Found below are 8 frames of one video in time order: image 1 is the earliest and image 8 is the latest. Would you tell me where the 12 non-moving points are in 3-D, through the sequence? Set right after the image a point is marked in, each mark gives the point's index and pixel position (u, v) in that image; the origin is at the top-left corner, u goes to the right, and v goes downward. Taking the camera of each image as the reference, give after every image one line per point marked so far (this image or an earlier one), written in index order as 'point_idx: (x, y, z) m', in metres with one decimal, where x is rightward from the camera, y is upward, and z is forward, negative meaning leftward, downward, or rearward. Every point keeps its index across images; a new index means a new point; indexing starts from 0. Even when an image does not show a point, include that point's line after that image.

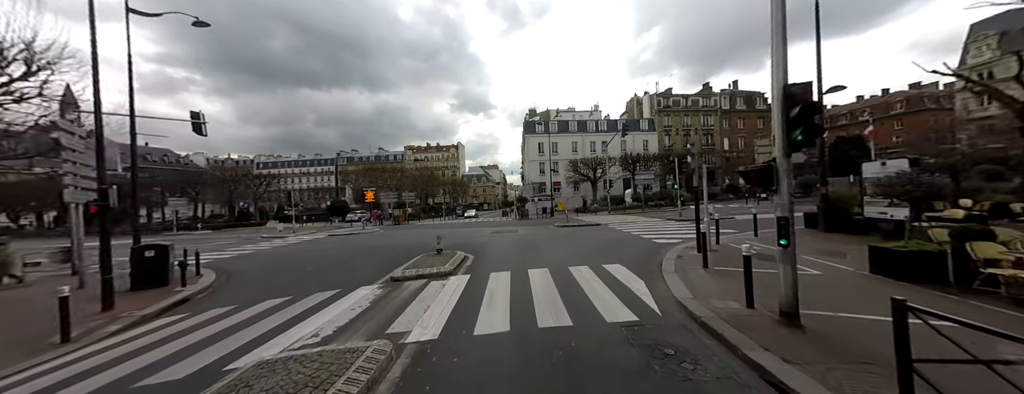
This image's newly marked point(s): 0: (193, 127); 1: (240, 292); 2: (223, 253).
0: (-18.6, +4.0, +15.3) m
1: (-9.1, -3.1, +8.8) m
2: (-16.9, -3.3, +15.4) m
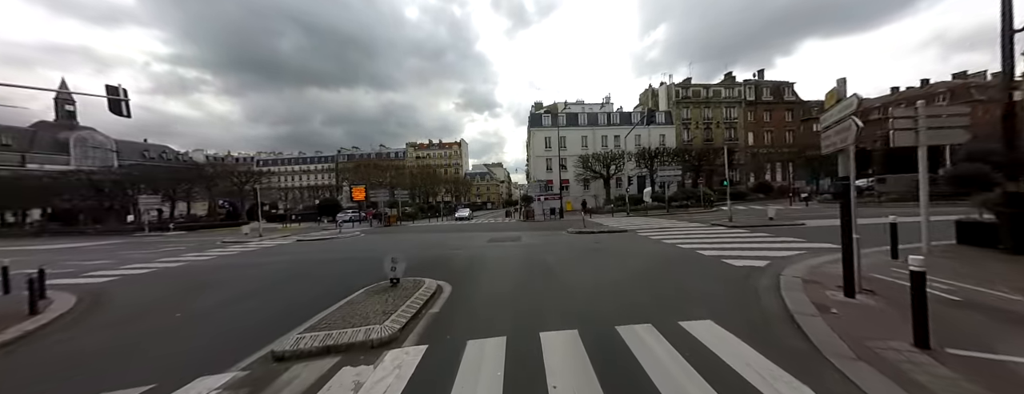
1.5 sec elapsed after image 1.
0: (-18.4, +4.2, +12.1) m
1: (-9.1, -3.0, +5.4) m
2: (-16.8, -3.2, +12.2) m
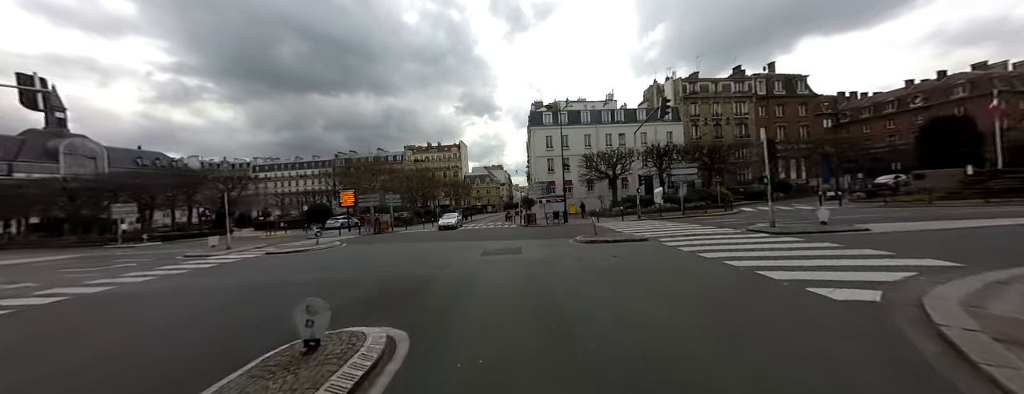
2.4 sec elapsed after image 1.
0: (-18.6, +3.7, +10.1) m
1: (-9.2, -3.3, +3.2) m
2: (-16.9, -3.6, +10.0) m
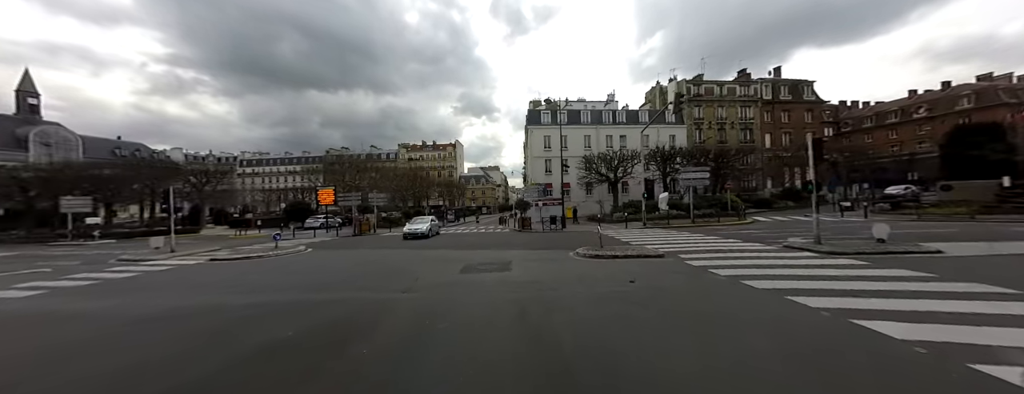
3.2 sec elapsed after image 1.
0: (-18.9, +4.1, +7.7) m
1: (-9.5, -3.1, +0.9) m
2: (-17.3, -3.3, +7.7) m
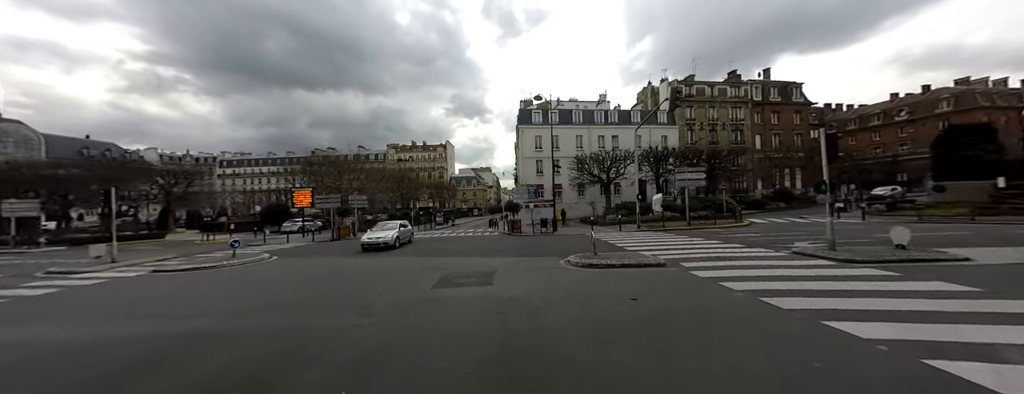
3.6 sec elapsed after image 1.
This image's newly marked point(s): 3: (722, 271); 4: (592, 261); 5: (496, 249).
0: (-19.4, +4.0, +6.0) m
1: (-9.8, -3.1, -0.5) m
2: (-17.8, -3.3, +6.0) m
3: (+6.3, -2.2, +7.9) m
4: (+2.8, -2.2, +9.2) m
5: (-0.9, -3.0, +15.4) m
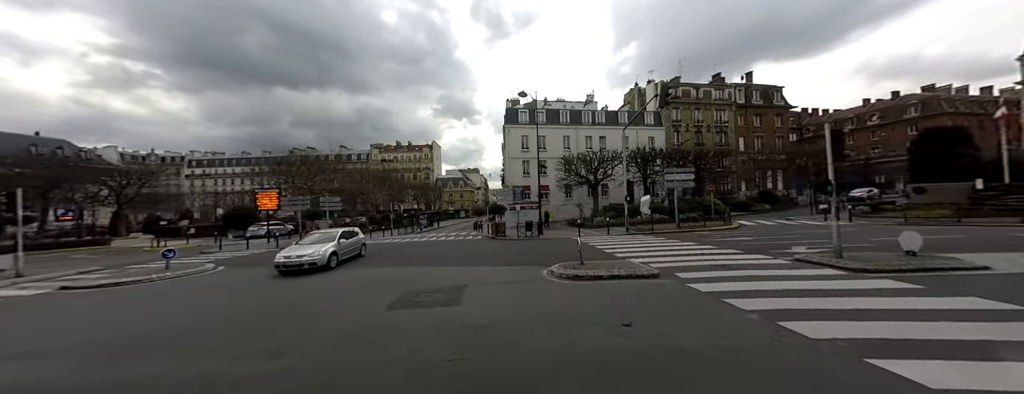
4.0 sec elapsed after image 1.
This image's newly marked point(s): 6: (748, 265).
0: (-20.0, +4.0, +4.1) m
1: (-10.1, -3.1, -2.1) m
2: (-18.4, -3.4, +4.1) m
3: (+5.6, -2.3, +7.0) m
4: (+2.0, -2.3, +8.1) m
5: (-1.9, -3.1, +14.2) m
6: (+7.6, -2.2, +8.5) m
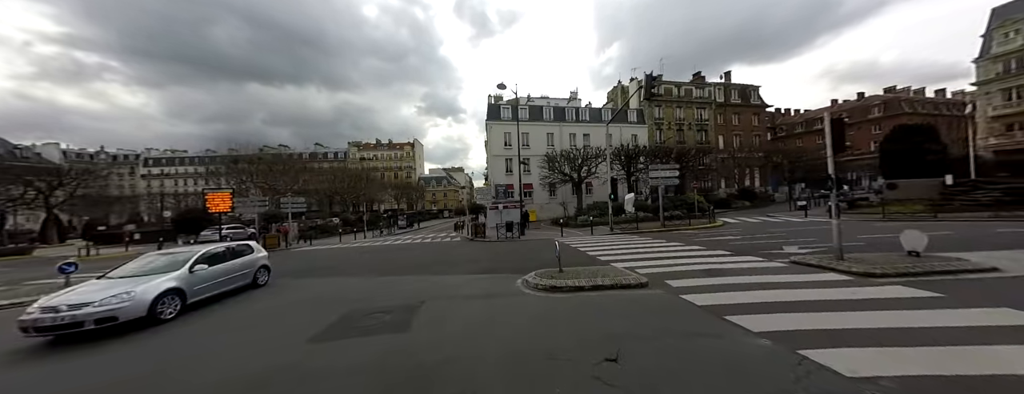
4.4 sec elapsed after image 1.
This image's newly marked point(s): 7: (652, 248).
0: (-20.6, +3.8, +1.9) m
1: (-10.4, -3.2, -3.7) m
2: (-19.0, -3.5, +2.0) m
3: (+4.8, -2.2, +6.2) m
4: (+1.2, -2.3, +7.1) m
5: (-3.1, -3.1, +12.9) m
6: (+6.7, -2.1, +7.7) m
7: (+6.4, -2.4, +12.1) m
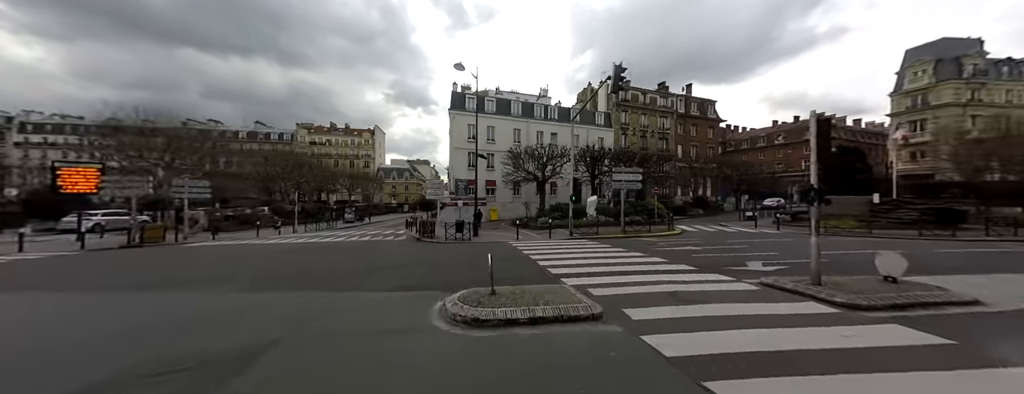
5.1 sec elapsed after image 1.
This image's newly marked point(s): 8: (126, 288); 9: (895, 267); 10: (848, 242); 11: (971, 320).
0: (-21.3, +4.9, -2.5) m
1: (-10.9, -2.7, -6.9) m
2: (-20.0, -2.5, -2.2) m
3: (+3.2, -2.3, +4.7) m
4: (-0.6, -2.2, +5.2) m
5: (-5.5, -2.7, +10.5) m
6: (+4.9, -2.3, +6.5) m
7: (+4.0, -2.5, +10.8) m
8: (-12.5, -2.6, +8.6) m
9: (+8.6, -1.5, +5.9) m
10: (+16.8, -2.2, +13.1) m
11: (+8.0, -2.1, +4.6) m
